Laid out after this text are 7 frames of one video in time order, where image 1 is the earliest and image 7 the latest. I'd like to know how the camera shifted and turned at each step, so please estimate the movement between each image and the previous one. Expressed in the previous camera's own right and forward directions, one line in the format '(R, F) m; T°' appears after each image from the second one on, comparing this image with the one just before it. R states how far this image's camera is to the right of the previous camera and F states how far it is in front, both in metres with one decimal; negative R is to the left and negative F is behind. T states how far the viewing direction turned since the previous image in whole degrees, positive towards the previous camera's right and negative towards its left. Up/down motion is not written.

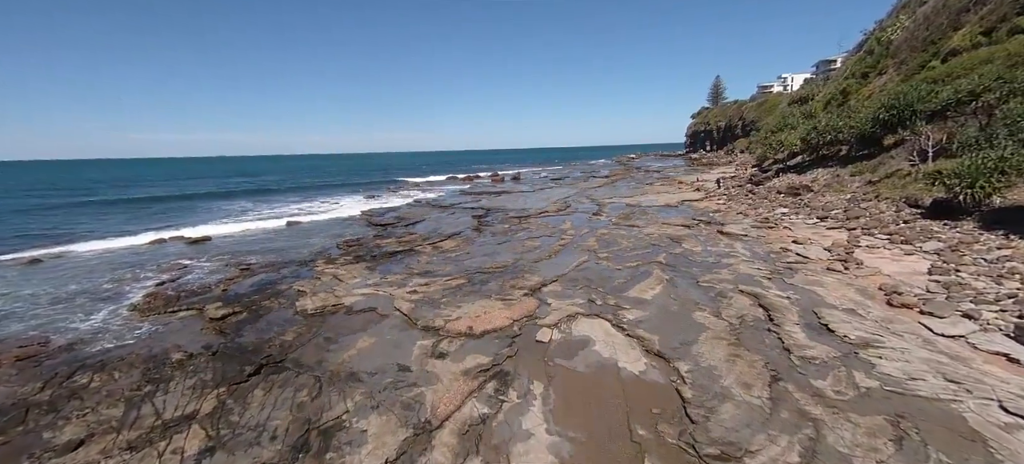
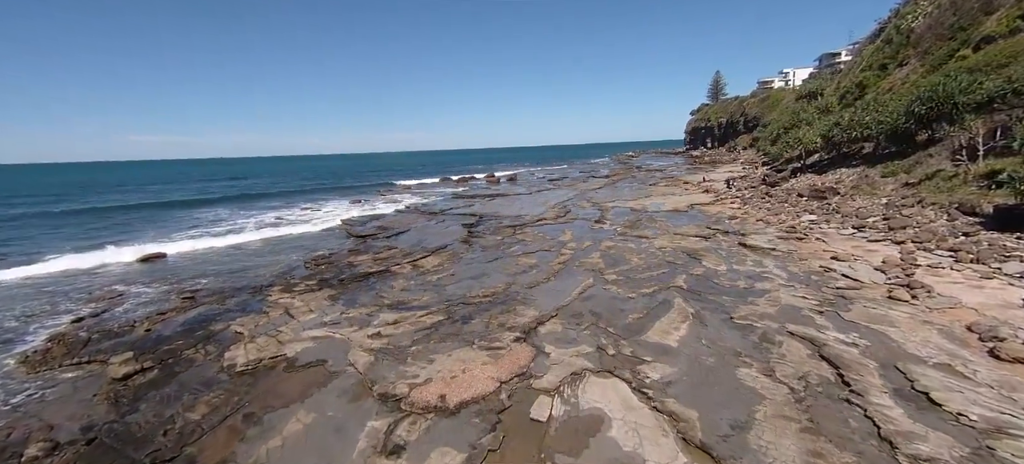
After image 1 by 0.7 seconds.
(+0.2, +2.2) m; 0°
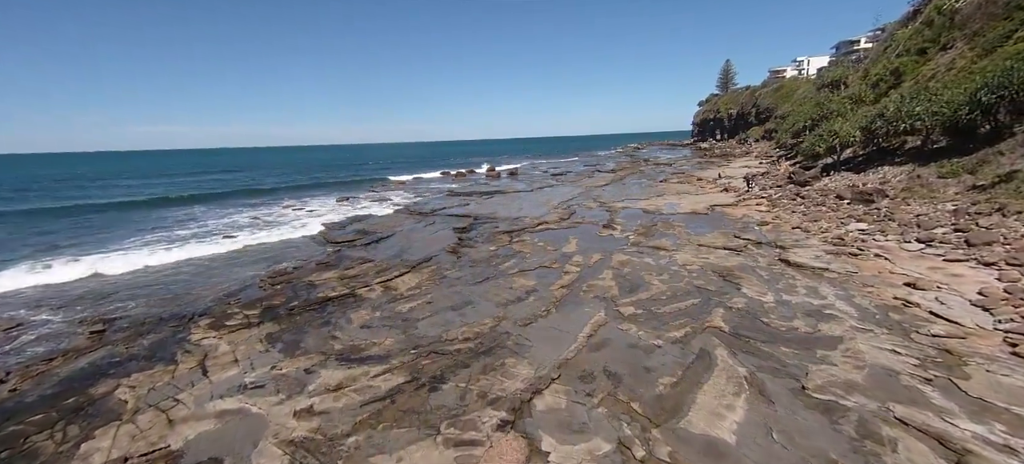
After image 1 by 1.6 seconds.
(+0.3, +2.6) m; 0°
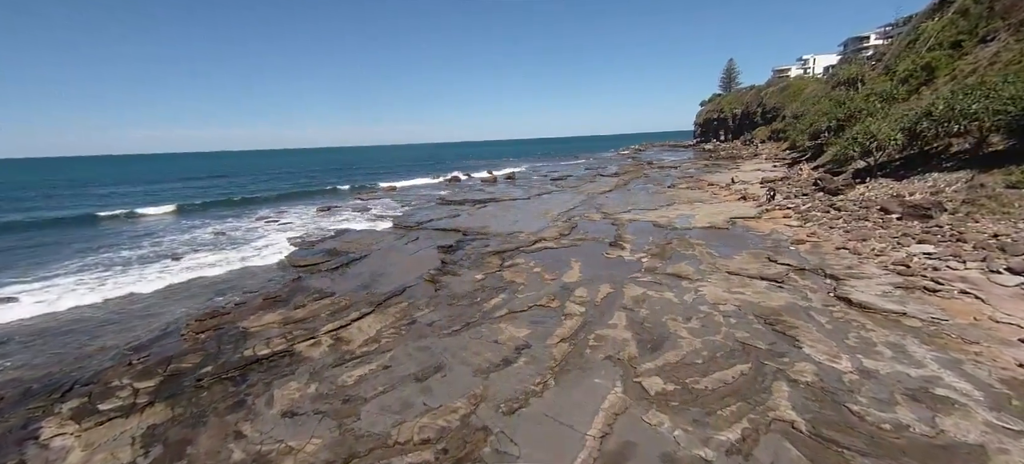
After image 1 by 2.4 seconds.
(+0.3, +2.6) m; 0°
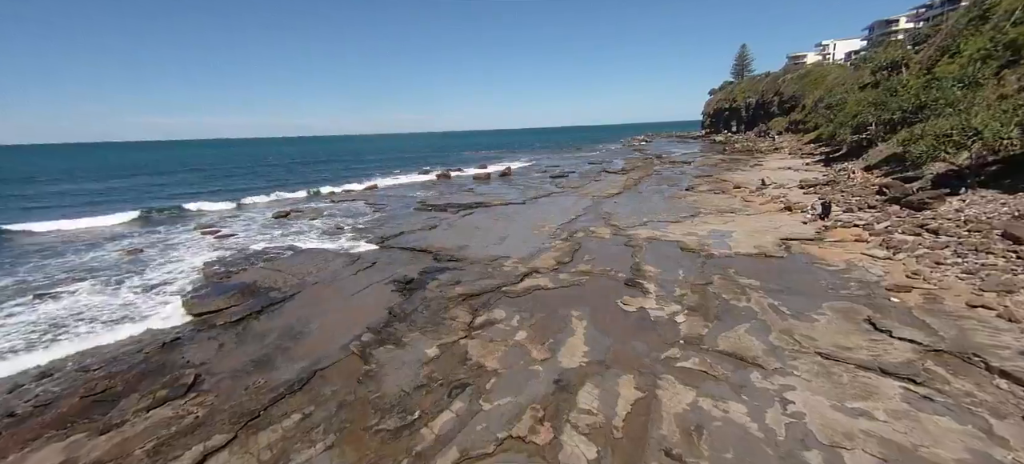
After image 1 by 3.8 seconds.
(+0.6, +4.6) m; 0°
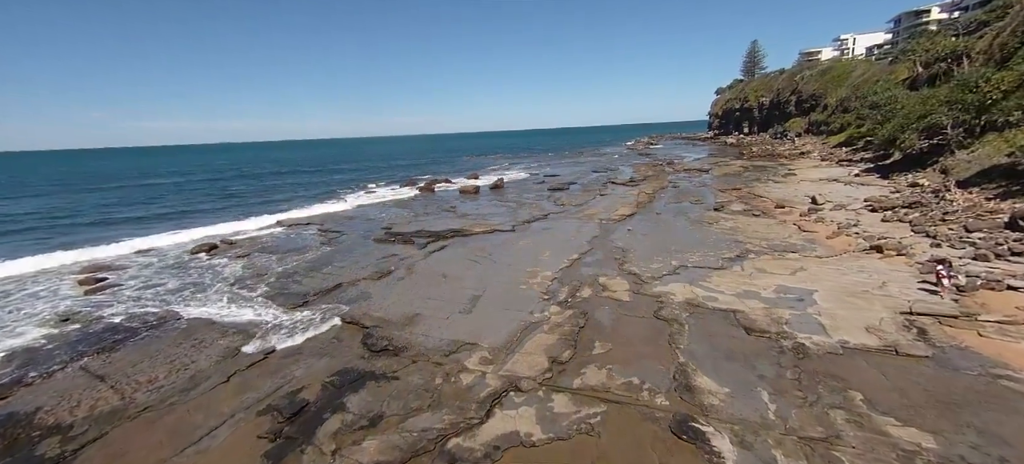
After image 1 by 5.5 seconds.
(+0.8, +5.5) m; 0°
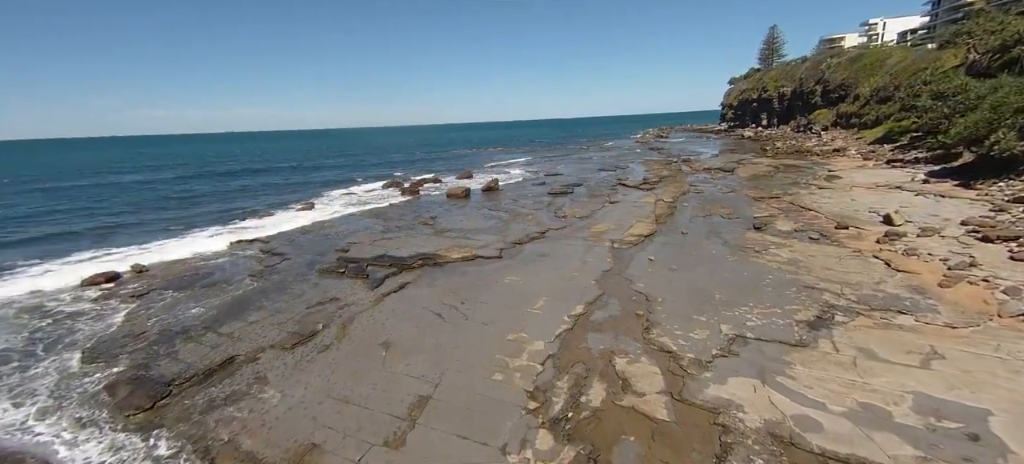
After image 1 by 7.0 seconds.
(+0.7, +4.8) m; -1°
